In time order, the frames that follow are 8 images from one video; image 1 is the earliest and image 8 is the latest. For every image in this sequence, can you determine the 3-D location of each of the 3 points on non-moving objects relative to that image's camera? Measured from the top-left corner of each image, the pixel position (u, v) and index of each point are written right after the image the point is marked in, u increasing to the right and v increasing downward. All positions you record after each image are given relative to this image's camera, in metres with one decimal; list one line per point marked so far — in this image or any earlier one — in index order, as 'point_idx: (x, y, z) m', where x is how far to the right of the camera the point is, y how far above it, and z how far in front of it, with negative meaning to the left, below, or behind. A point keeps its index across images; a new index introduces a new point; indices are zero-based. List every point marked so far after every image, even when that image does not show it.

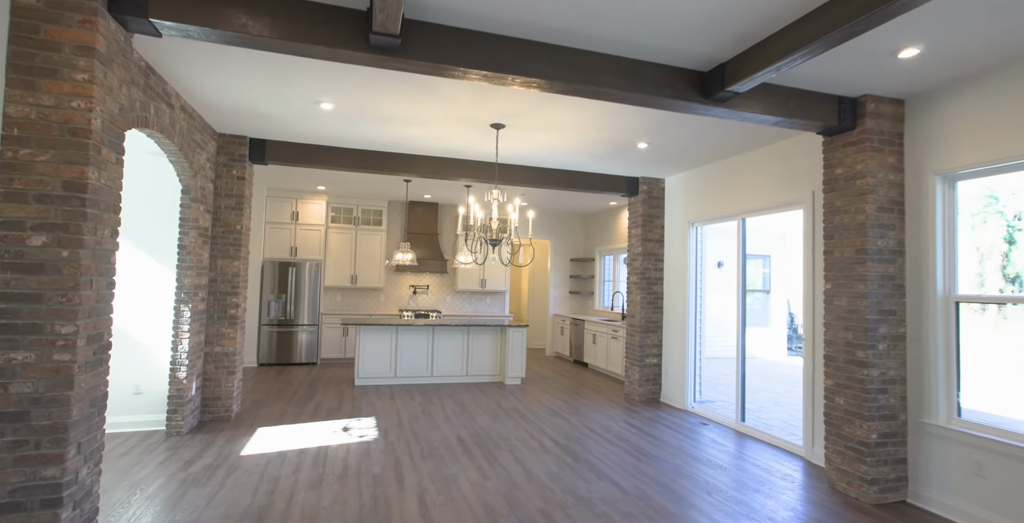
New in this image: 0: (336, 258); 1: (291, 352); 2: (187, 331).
0: (-2.9, +0.1, +8.2) m
1: (-3.5, -1.4, +7.7) m
2: (-2.8, -0.6, +4.2) m
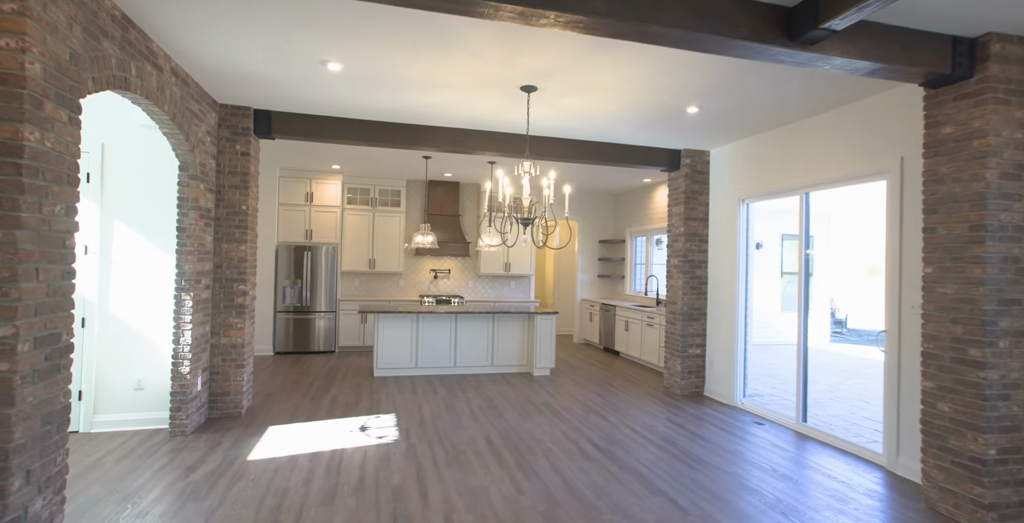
0: (-2.5, +0.3, +7.8) m
1: (-3.1, -1.2, +7.4) m
2: (-2.5, -0.5, +3.8) m
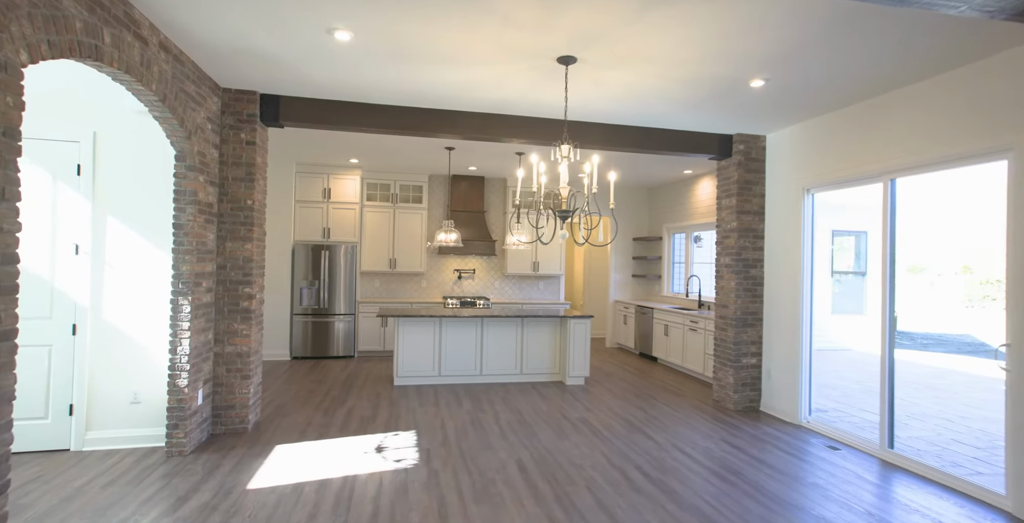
0: (-2.1, +0.3, +7.4) m
1: (-2.7, -1.2, +7.0) m
2: (-2.3, -0.5, +3.4) m
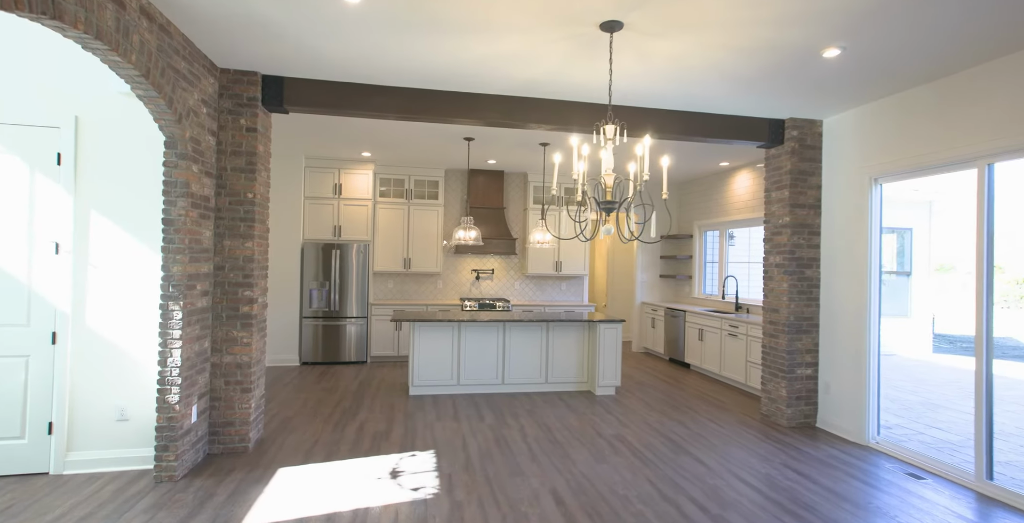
0: (-1.8, +0.3, +7.0) m
1: (-2.4, -1.2, +6.6) m
2: (-2.1, -0.5, +3.0) m
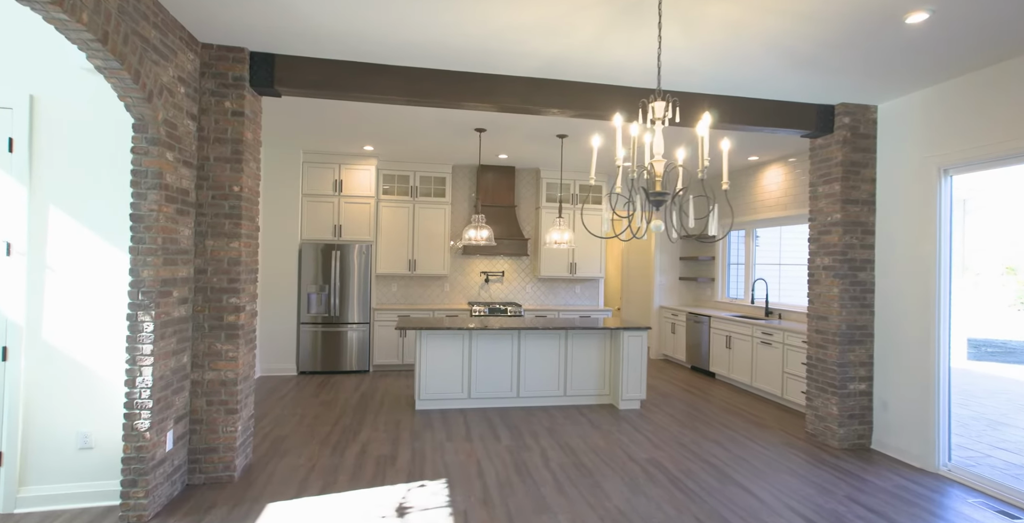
0: (-1.6, +0.3, +6.6) m
1: (-2.2, -1.2, +6.2) m
2: (-1.9, -0.5, +2.6) m
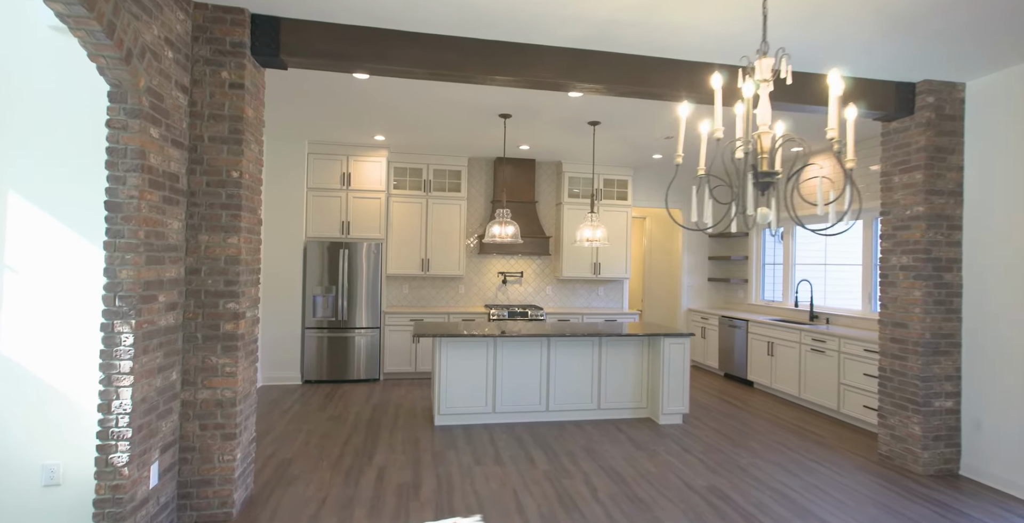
0: (-1.4, +0.3, +6.1) m
1: (-2.0, -1.2, +5.7) m
2: (-1.7, -0.5, +2.1) m
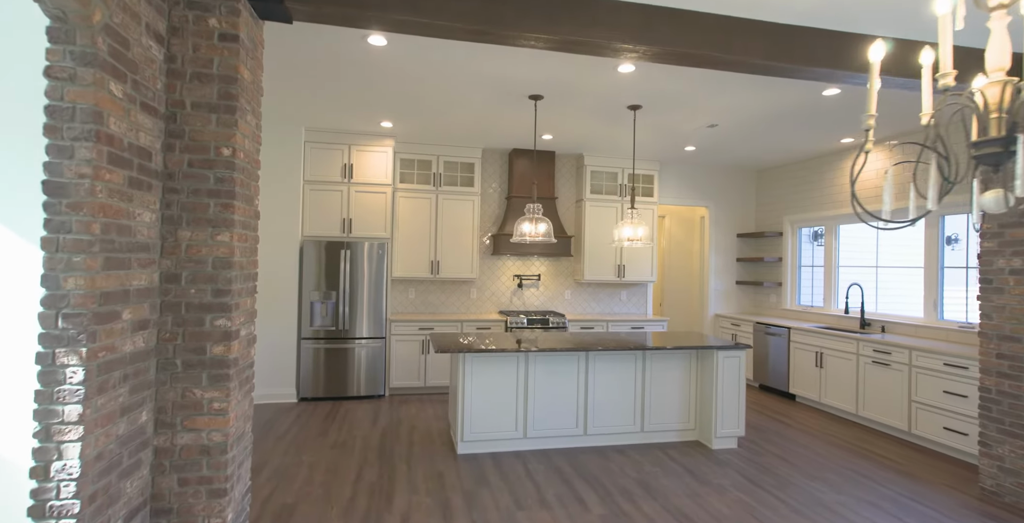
0: (-1.1, +0.3, +5.5) m
1: (-1.7, -1.2, +5.1) m
2: (-1.4, -0.5, +1.5) m
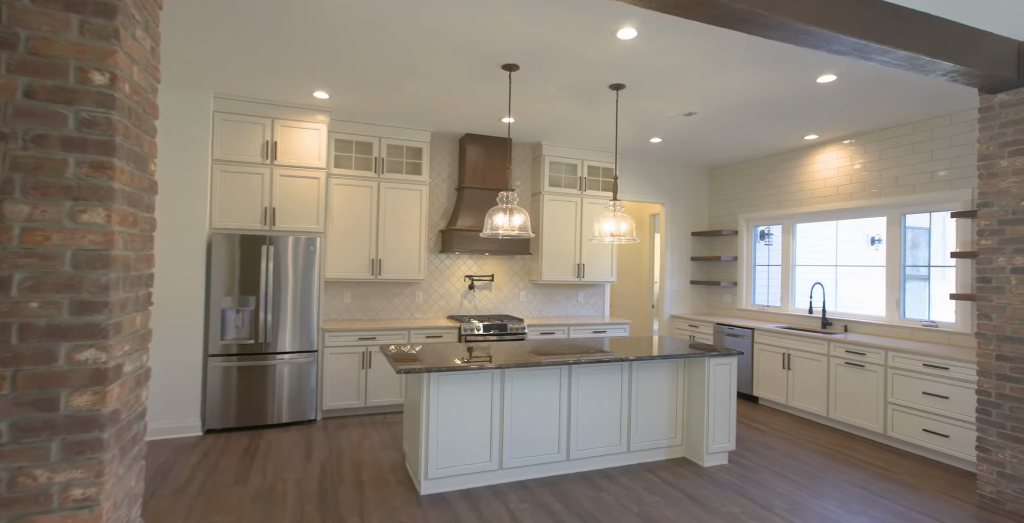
0: (-1.6, +0.3, +4.7) m
1: (-2.1, -1.2, +4.2) m
2: (-1.2, -0.5, +0.7) m
